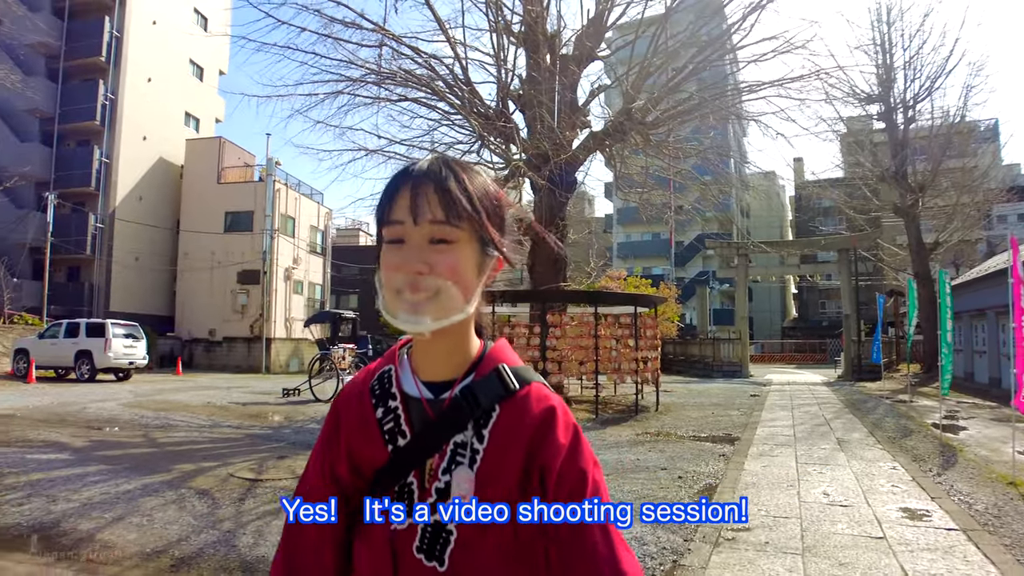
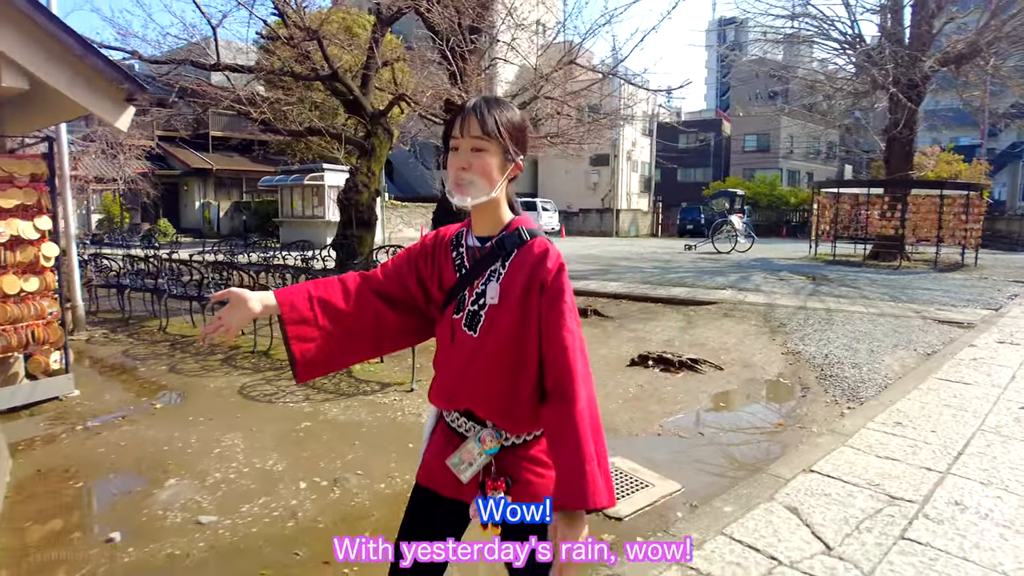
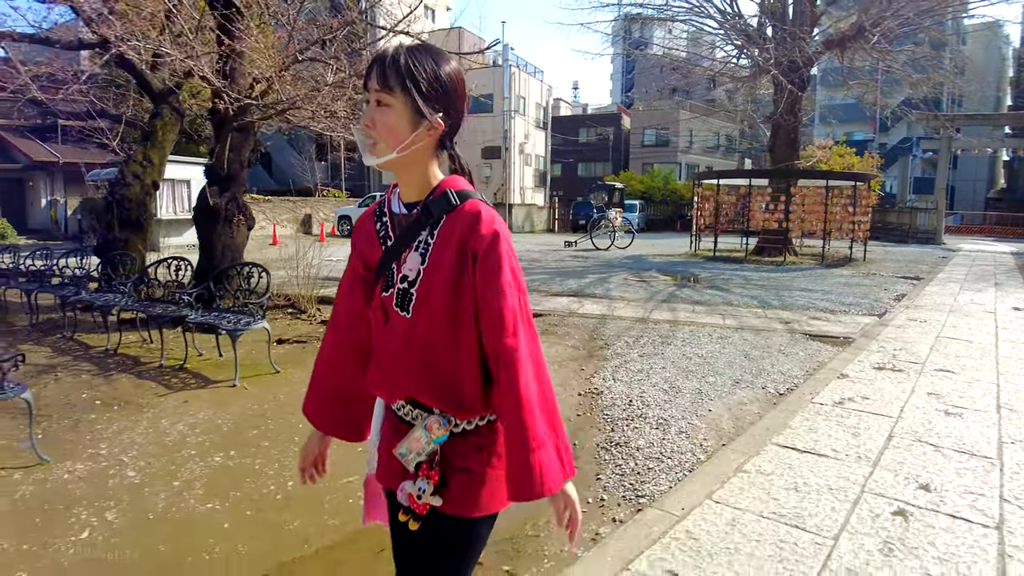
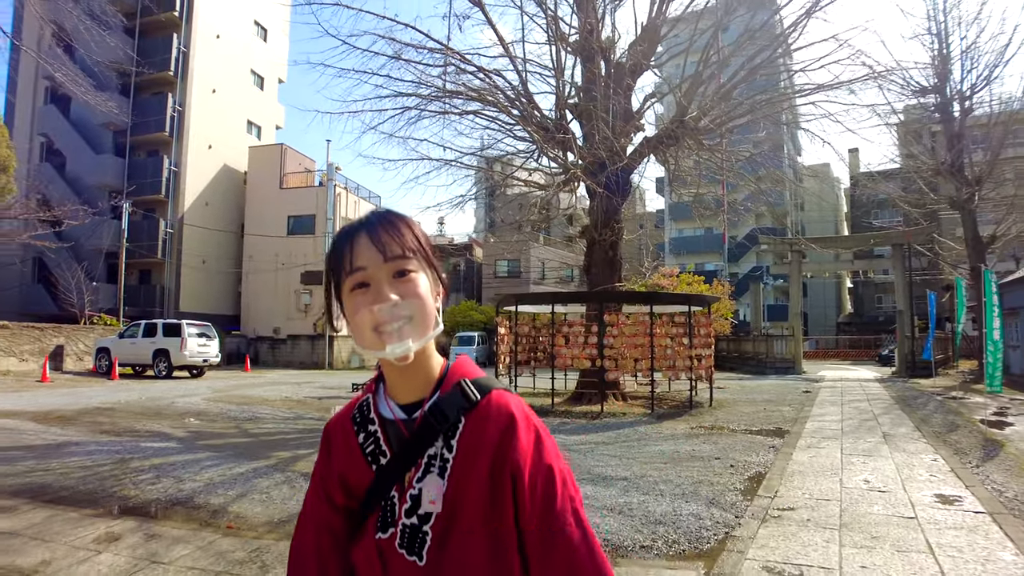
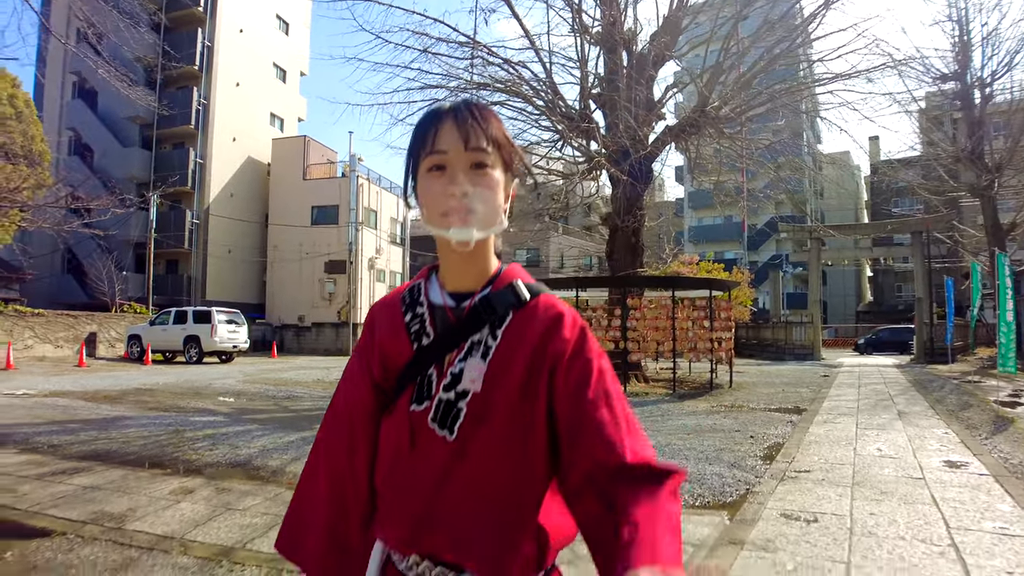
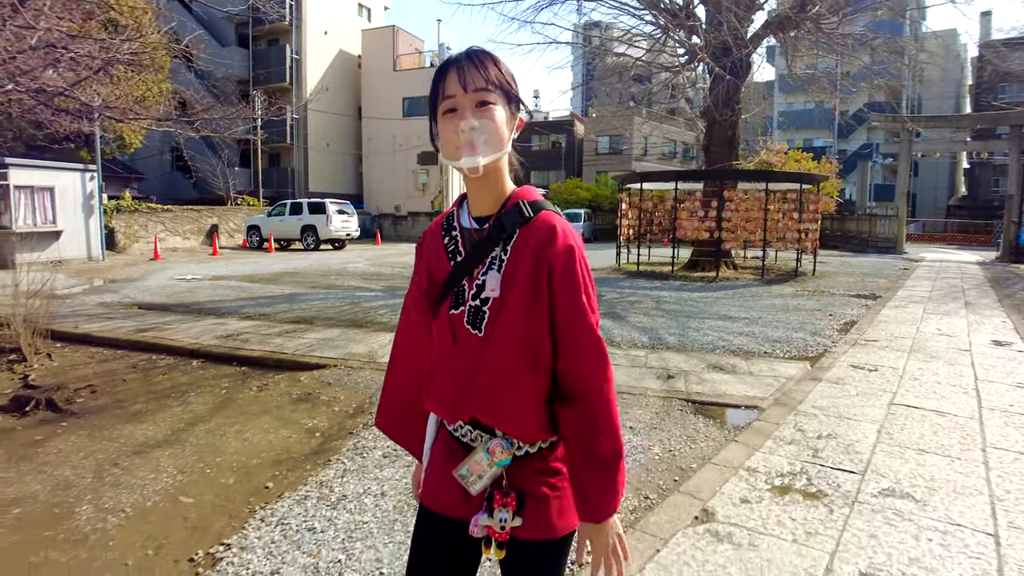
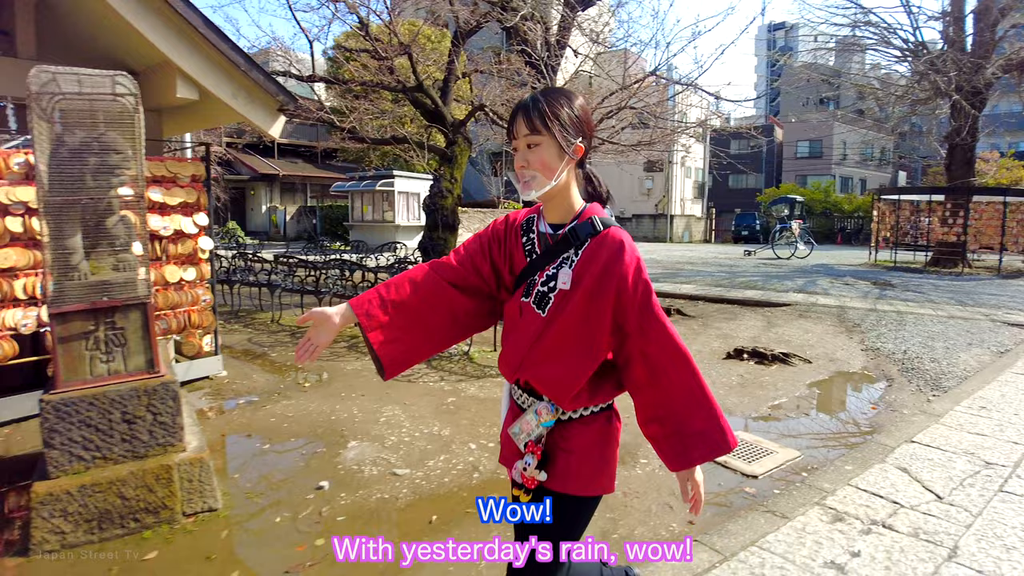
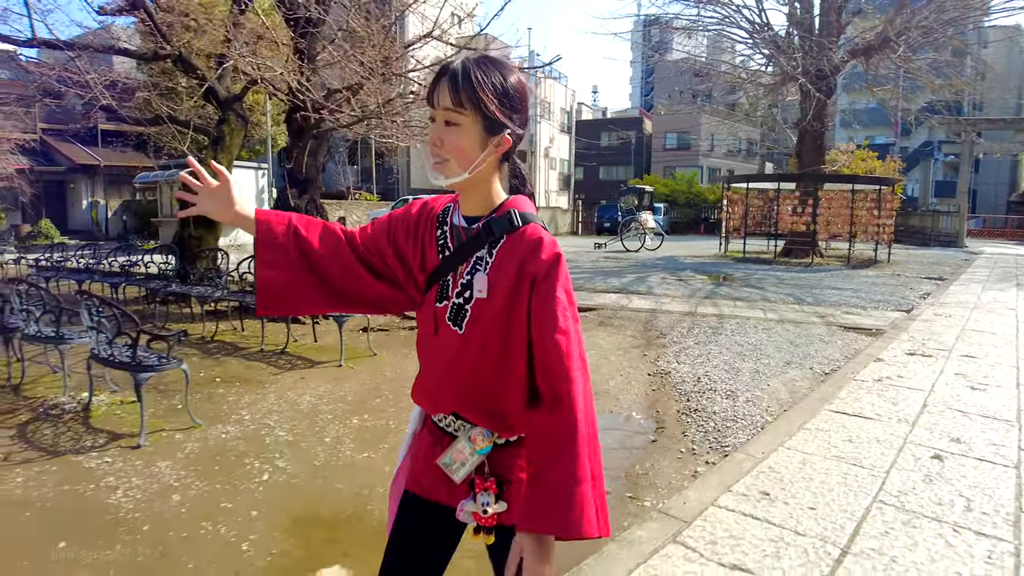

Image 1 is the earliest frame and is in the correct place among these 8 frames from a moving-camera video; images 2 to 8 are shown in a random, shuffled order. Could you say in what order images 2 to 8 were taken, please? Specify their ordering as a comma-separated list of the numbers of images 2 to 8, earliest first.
4, 5, 6, 3, 8, 2, 7
